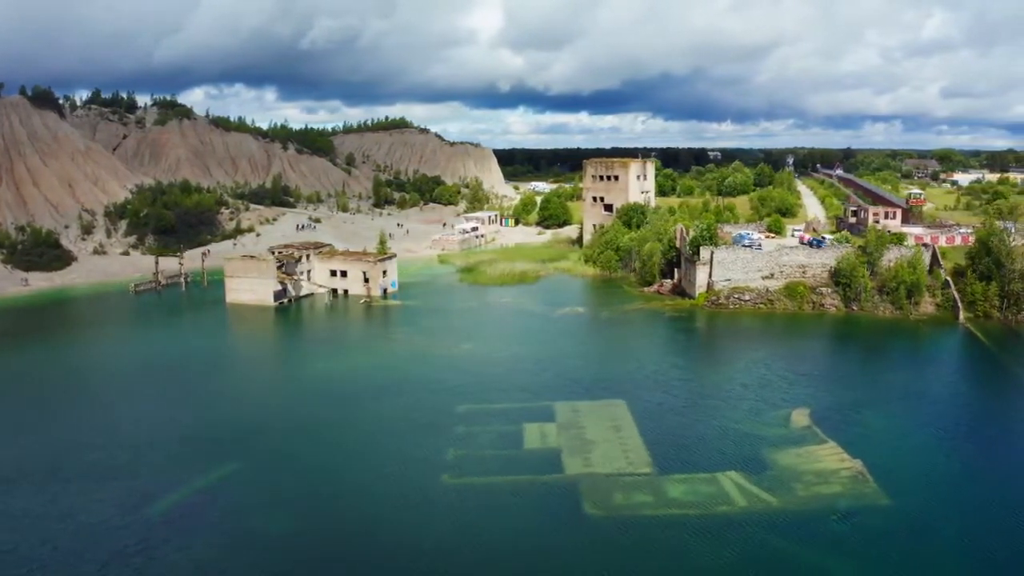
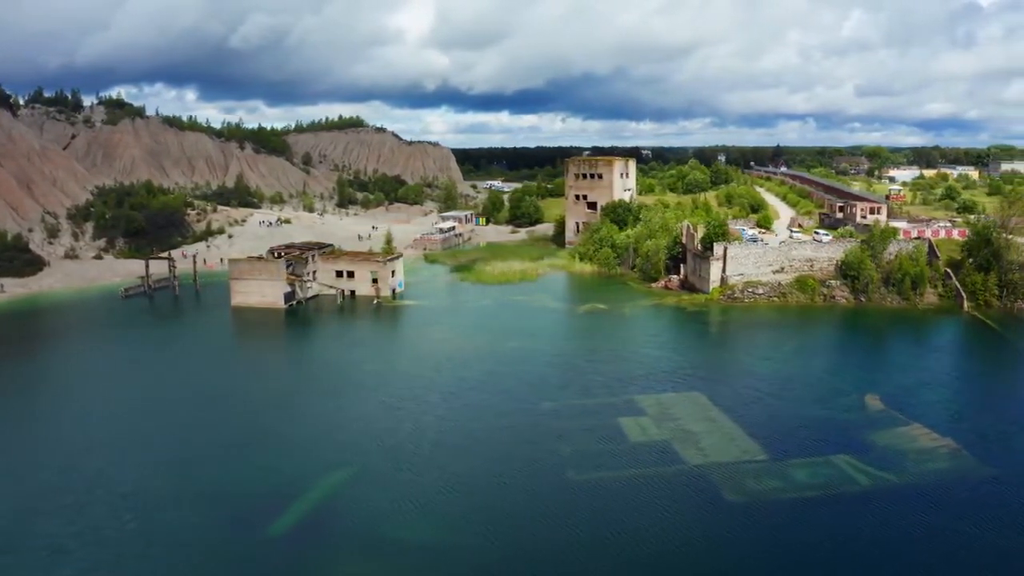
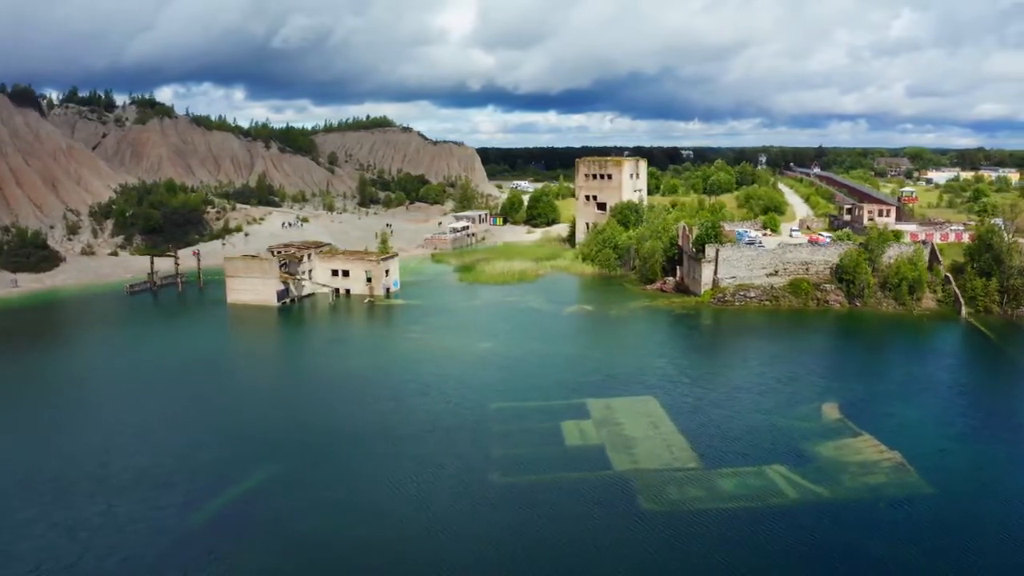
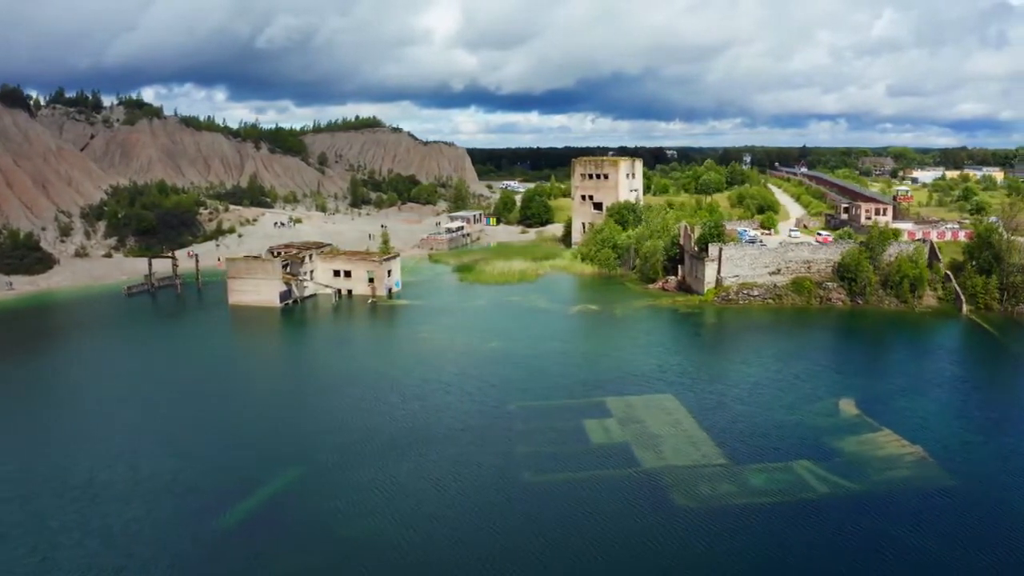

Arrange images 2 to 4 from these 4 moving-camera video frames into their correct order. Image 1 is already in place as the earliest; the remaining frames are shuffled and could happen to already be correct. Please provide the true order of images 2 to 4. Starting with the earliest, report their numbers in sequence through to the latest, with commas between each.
3, 4, 2
